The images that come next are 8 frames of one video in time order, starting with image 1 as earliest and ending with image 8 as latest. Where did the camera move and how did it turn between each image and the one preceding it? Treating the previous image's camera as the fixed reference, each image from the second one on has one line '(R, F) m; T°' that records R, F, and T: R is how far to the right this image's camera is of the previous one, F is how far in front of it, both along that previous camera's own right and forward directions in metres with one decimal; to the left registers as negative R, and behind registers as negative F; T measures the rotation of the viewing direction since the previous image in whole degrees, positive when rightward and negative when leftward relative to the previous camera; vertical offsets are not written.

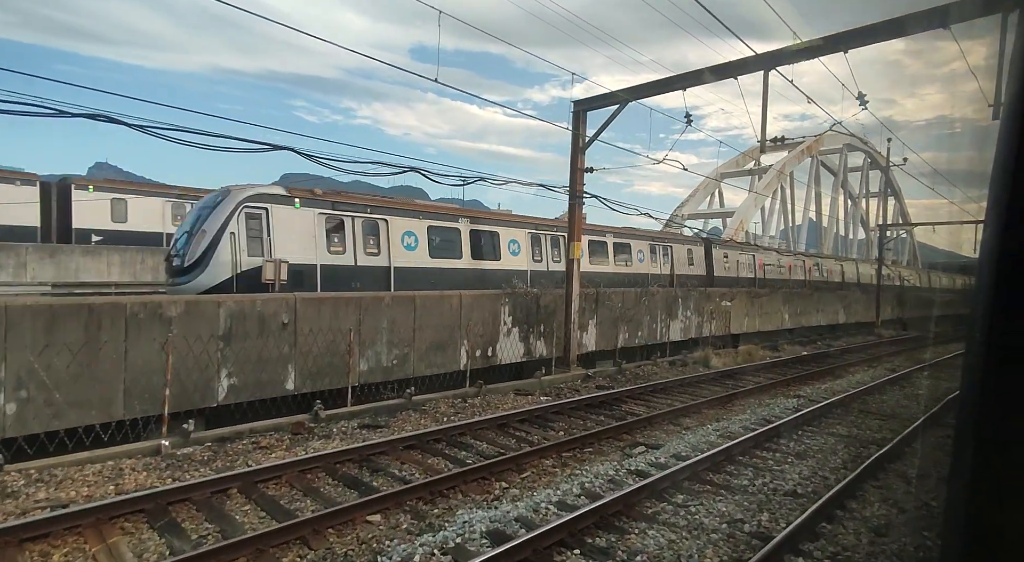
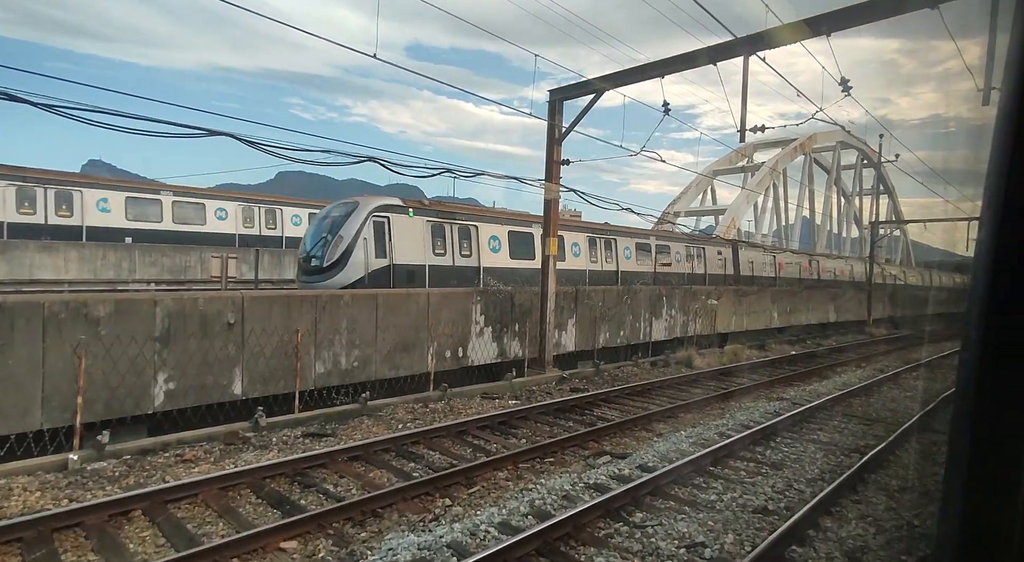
(+0.4, +0.5) m; 0°
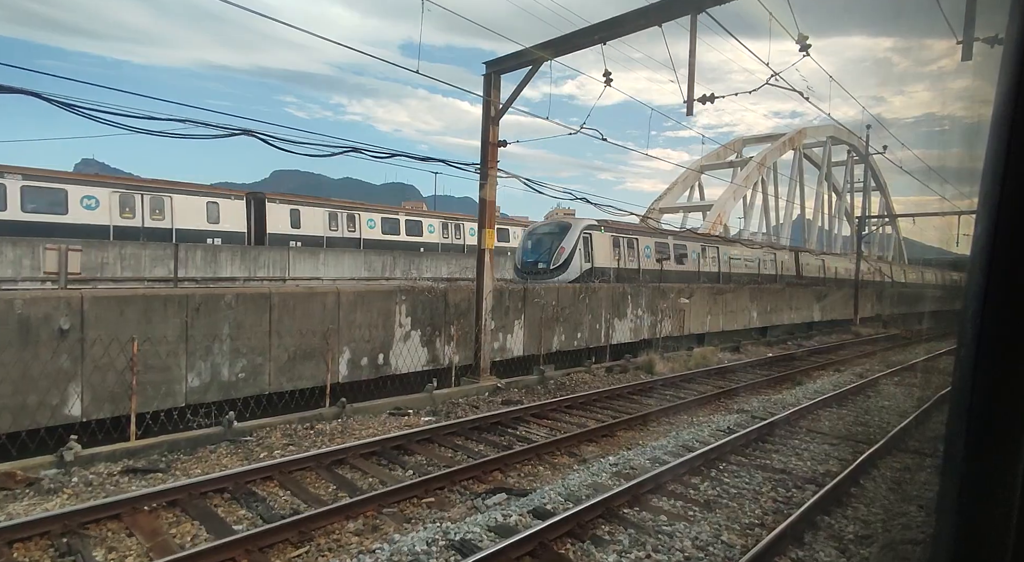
(+1.0, +1.2) m; +1°
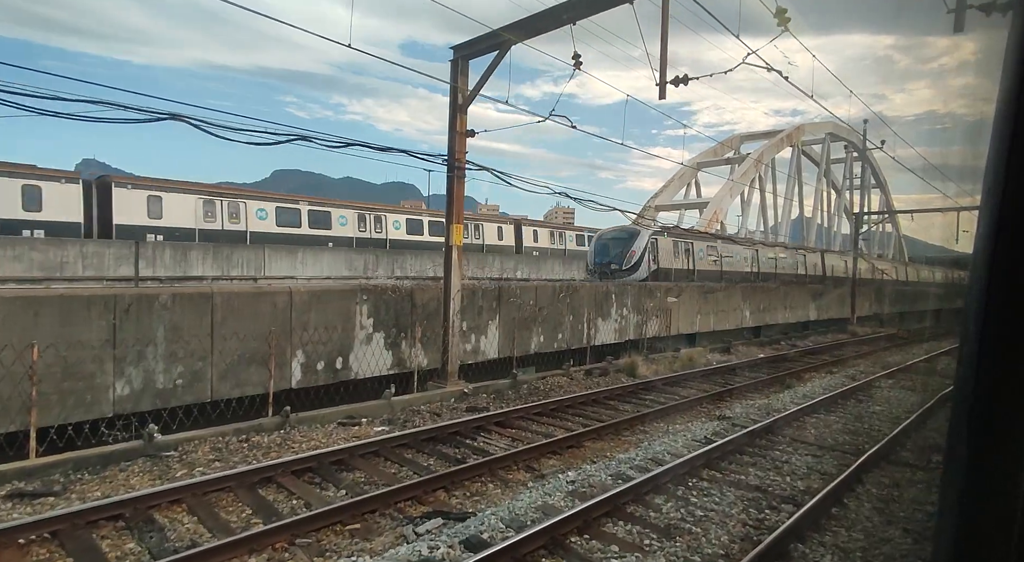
(+0.5, +0.6) m; 0°
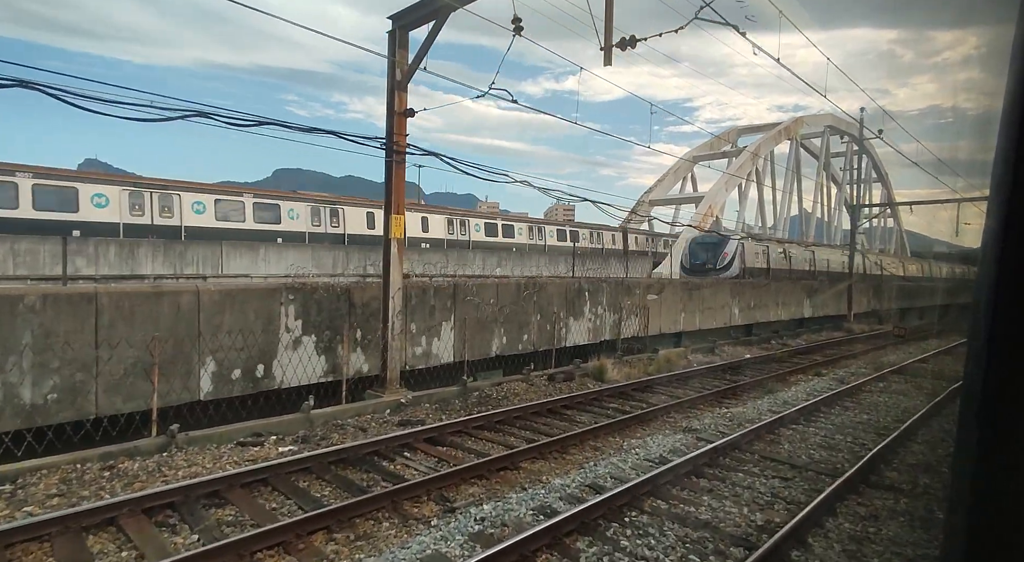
(+0.8, +0.9) m; 0°
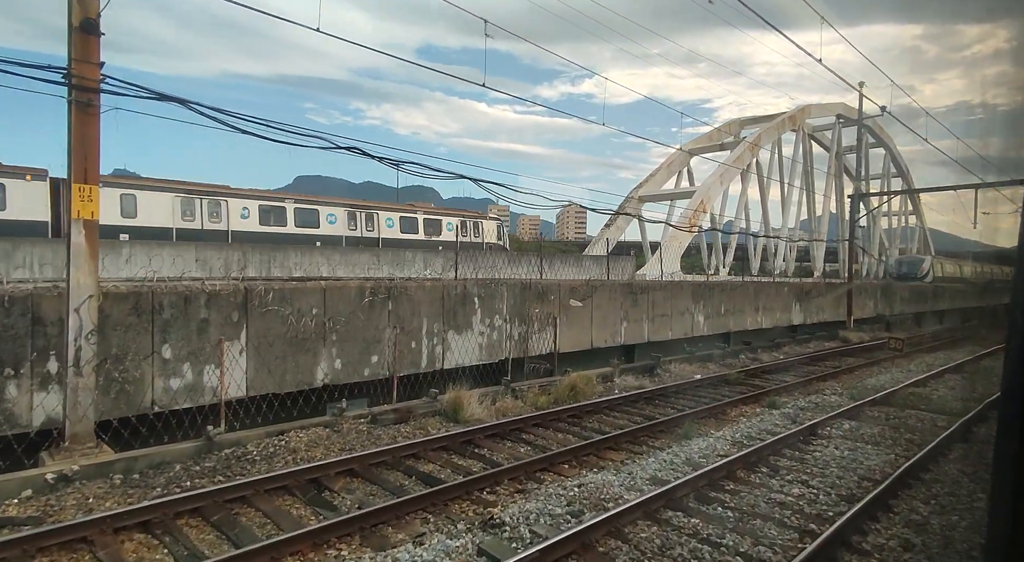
(+2.6, +3.0) m; -2°
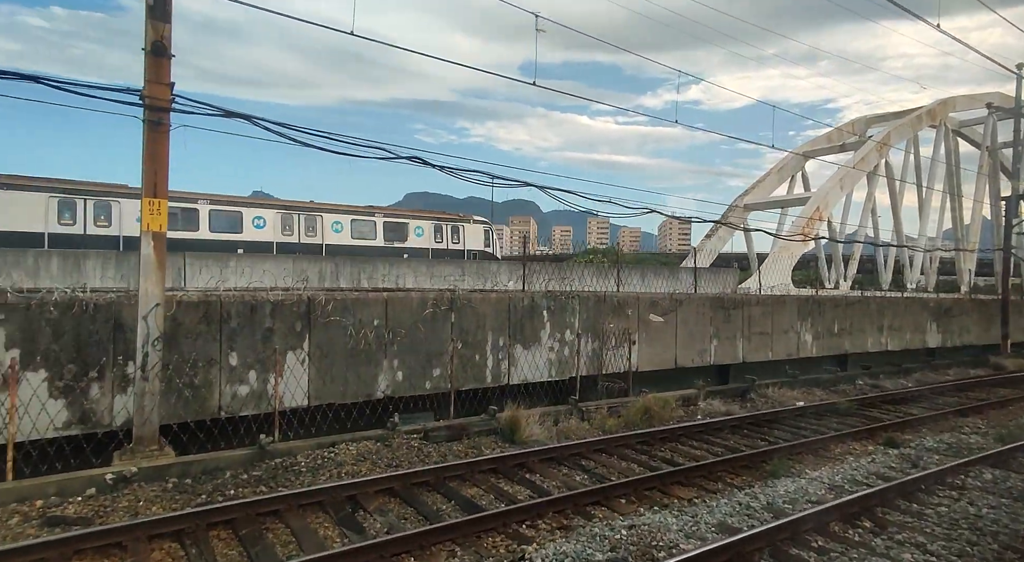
(+0.5, +0.4) m; -10°
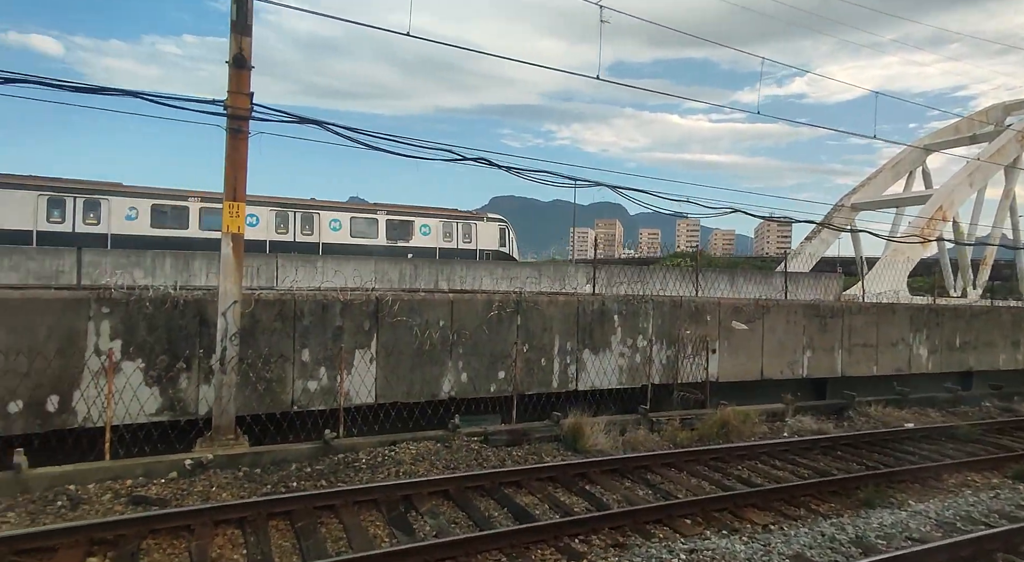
(+0.3, +0.2) m; -9°
